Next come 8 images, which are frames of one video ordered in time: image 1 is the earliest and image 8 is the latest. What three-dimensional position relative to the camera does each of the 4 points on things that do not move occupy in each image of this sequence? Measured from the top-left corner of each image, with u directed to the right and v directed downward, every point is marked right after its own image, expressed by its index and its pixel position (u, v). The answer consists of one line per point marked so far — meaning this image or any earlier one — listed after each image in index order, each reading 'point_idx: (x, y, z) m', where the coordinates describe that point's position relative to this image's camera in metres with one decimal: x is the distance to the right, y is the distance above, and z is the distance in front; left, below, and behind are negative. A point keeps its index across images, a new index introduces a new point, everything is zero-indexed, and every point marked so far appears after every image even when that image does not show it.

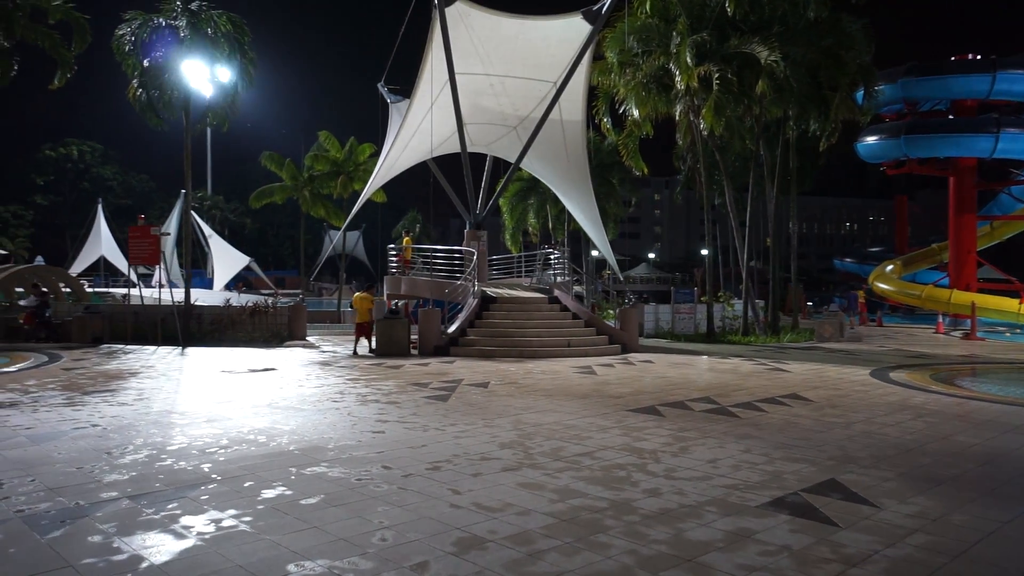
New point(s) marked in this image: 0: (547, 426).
0: (+0.4, -1.6, +8.4) m
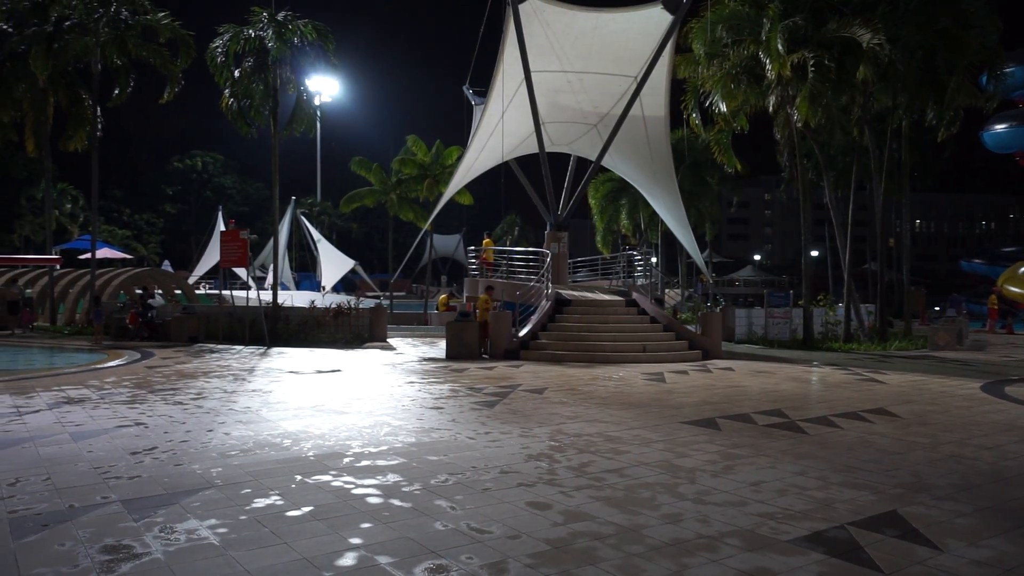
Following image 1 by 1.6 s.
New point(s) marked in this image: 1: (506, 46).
0: (+0.8, -1.6, +7.9) m
1: (-0.2, +6.2, +18.9) m
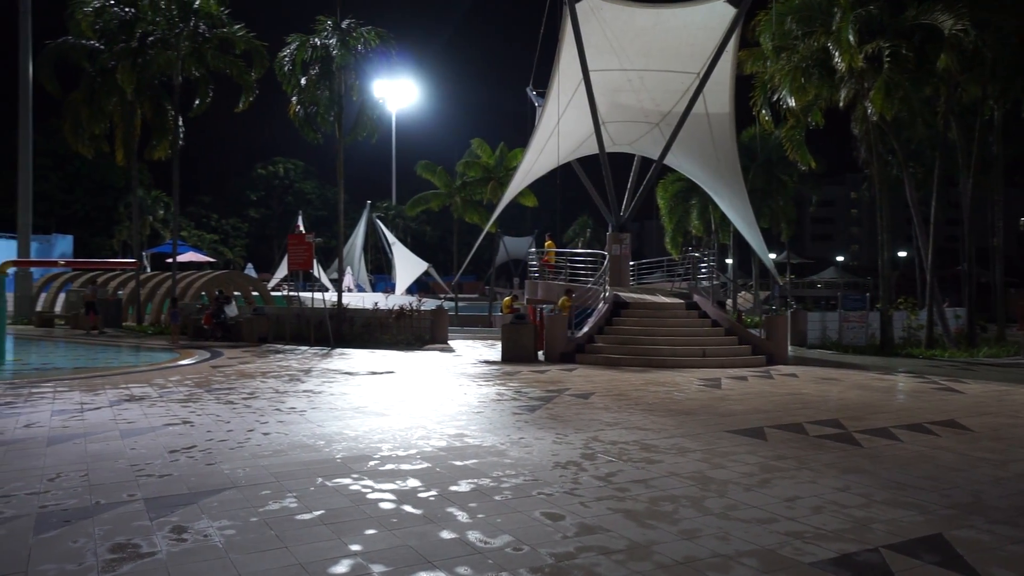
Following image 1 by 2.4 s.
0: (+1.1, -1.6, +7.6) m
1: (+1.3, +6.2, +18.7) m
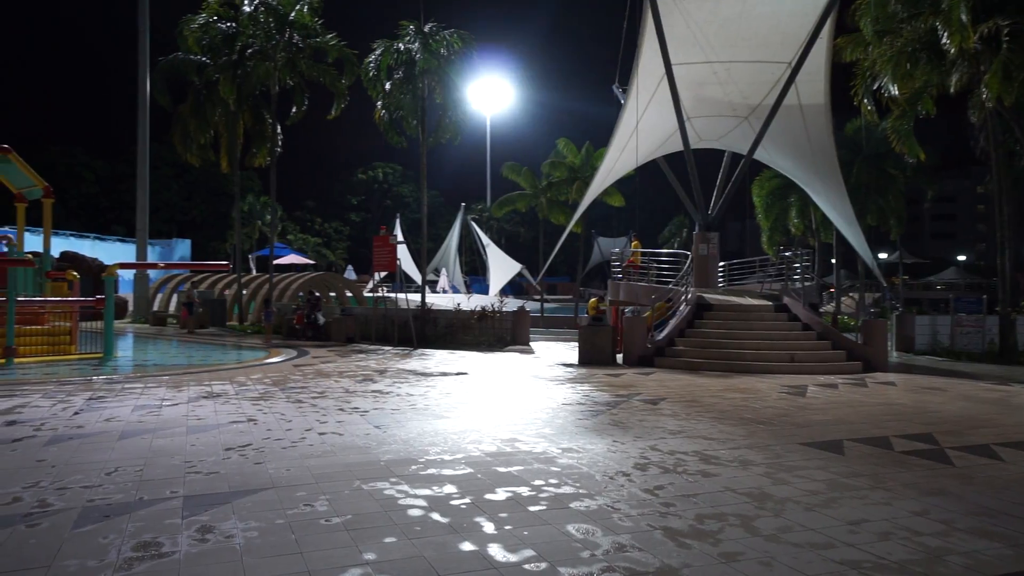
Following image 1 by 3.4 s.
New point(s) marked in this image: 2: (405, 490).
0: (+1.6, -1.6, +7.2) m
1: (+3.3, +6.1, +18.2) m
2: (-0.8, -1.6, +5.8) m
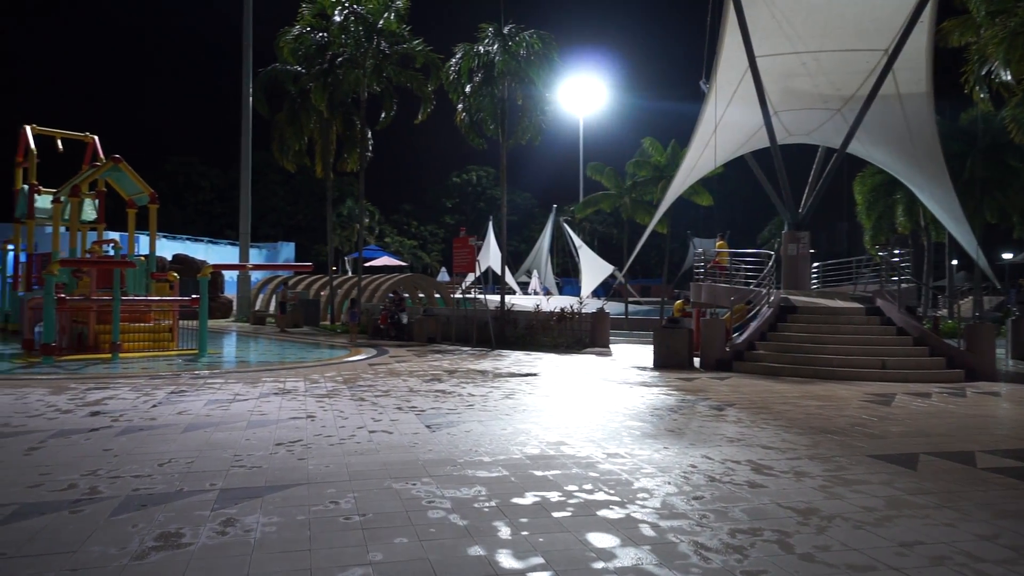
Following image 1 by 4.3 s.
0: (+2.0, -1.6, +6.8) m
1: (+5.1, +6.1, +17.5) m
2: (-0.6, -1.6, +5.8) m
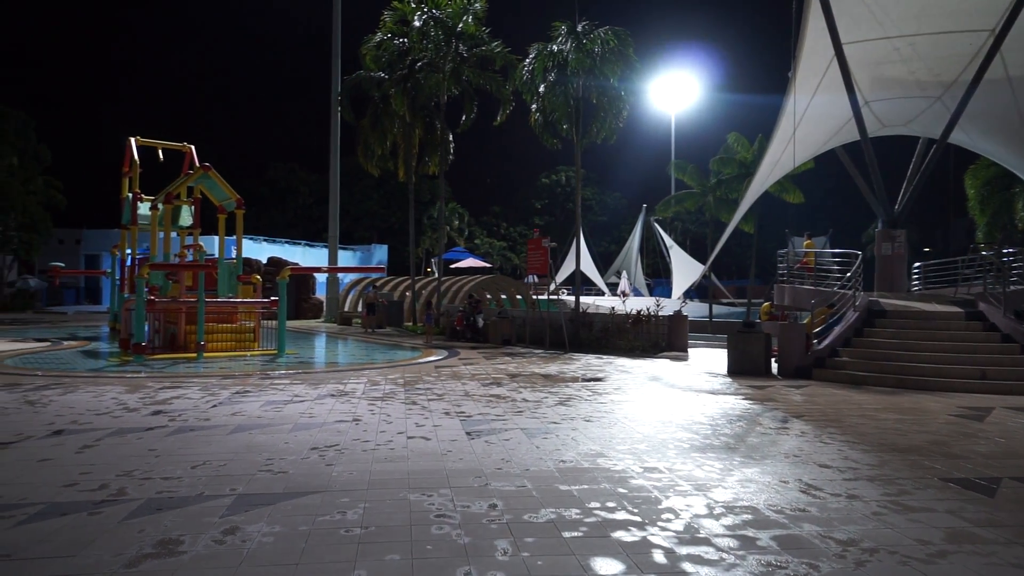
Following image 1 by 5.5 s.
0: (+2.3, -1.7, +6.3) m
1: (+6.7, +6.0, +16.5) m
2: (-0.5, -1.6, +5.6) m
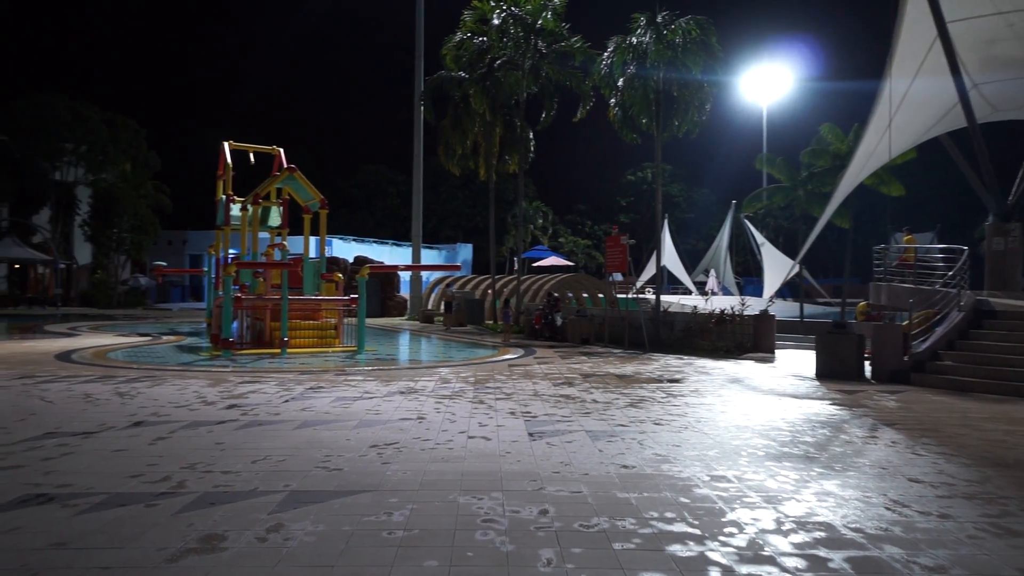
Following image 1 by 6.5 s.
0: (+2.7, -1.7, +5.8) m
1: (+8.3, +6.1, +15.4) m
2: (-0.1, -1.6, +5.4) m
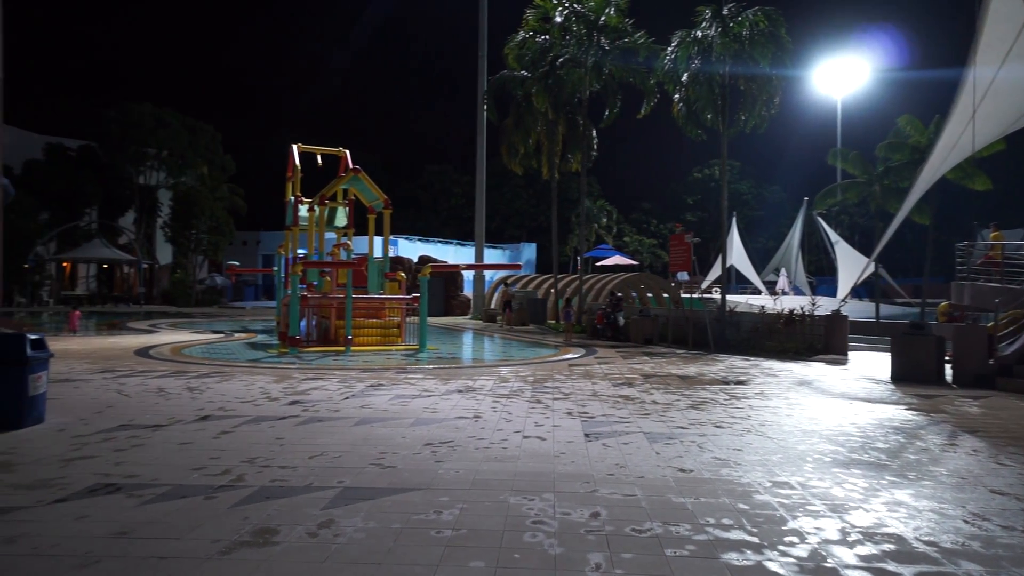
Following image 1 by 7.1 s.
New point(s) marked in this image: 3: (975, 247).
0: (+3.1, -1.6, +5.4) m
1: (+9.5, +6.1, +14.5) m
2: (+0.3, -1.6, +5.3) m
3: (+11.0, +1.0, +17.7) m
